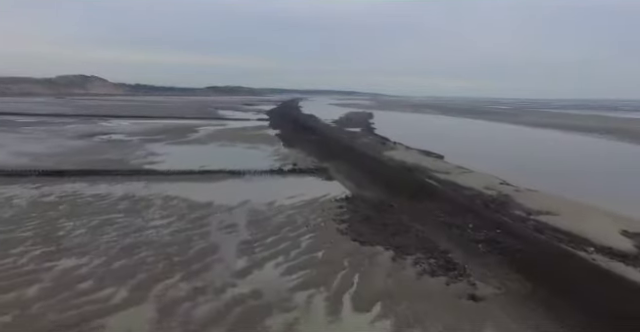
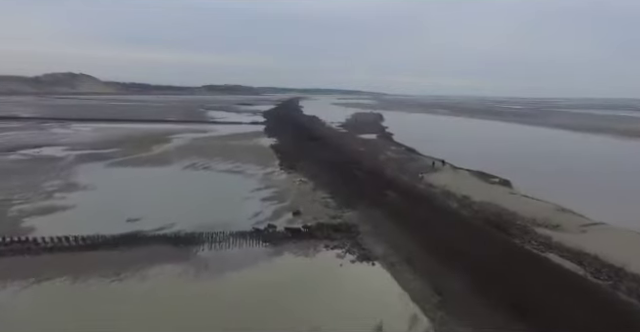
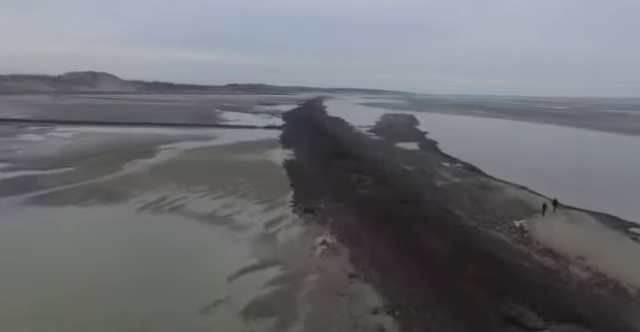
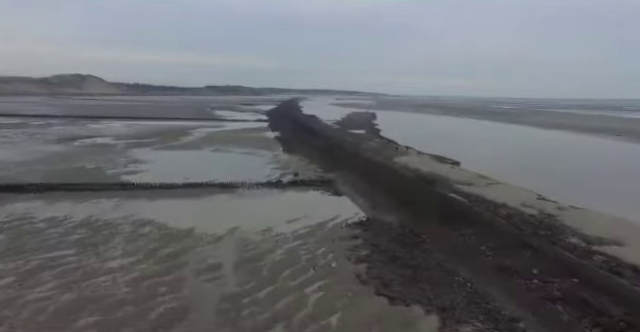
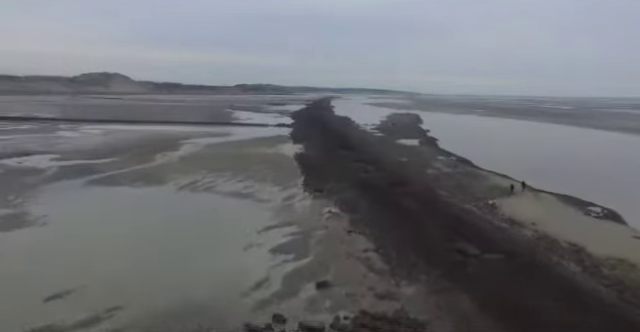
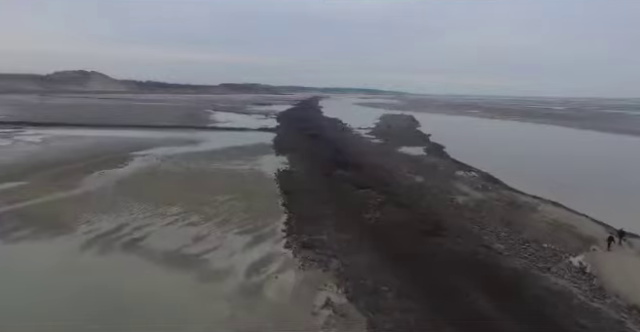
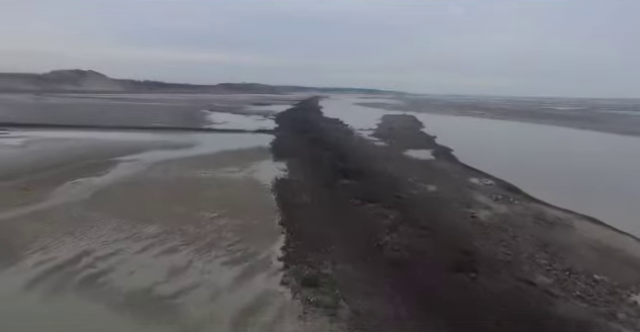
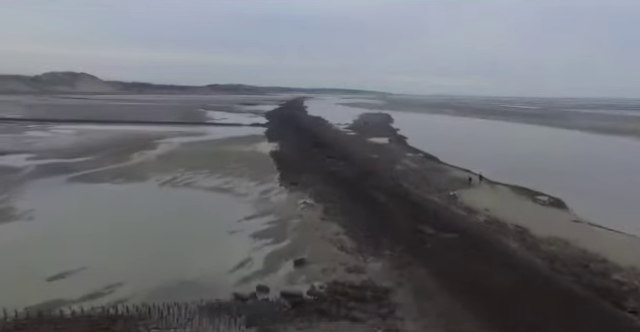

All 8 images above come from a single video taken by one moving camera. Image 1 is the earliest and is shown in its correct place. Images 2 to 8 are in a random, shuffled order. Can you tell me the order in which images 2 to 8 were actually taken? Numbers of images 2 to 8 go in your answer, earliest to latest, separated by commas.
4, 2, 8, 5, 3, 6, 7
